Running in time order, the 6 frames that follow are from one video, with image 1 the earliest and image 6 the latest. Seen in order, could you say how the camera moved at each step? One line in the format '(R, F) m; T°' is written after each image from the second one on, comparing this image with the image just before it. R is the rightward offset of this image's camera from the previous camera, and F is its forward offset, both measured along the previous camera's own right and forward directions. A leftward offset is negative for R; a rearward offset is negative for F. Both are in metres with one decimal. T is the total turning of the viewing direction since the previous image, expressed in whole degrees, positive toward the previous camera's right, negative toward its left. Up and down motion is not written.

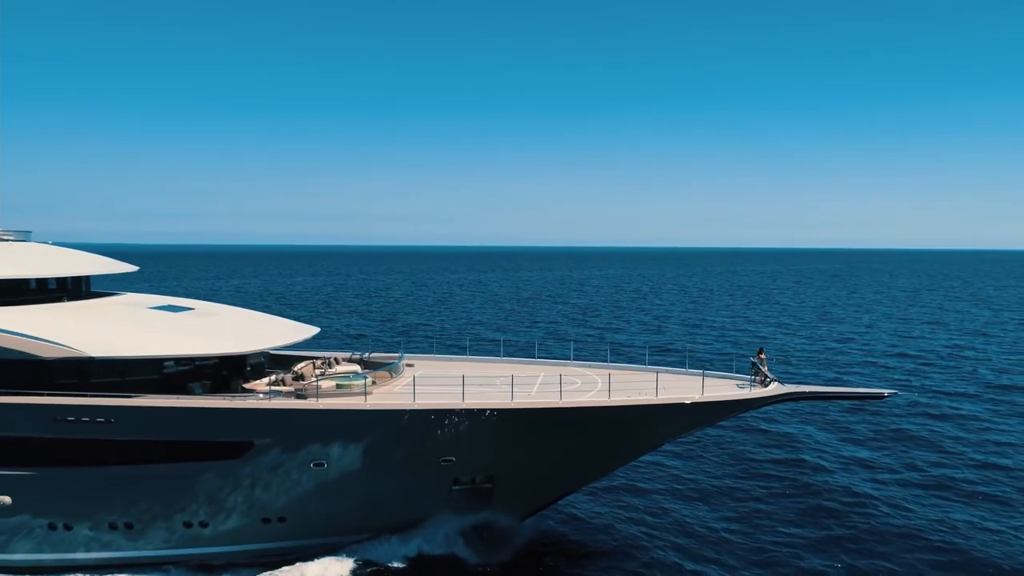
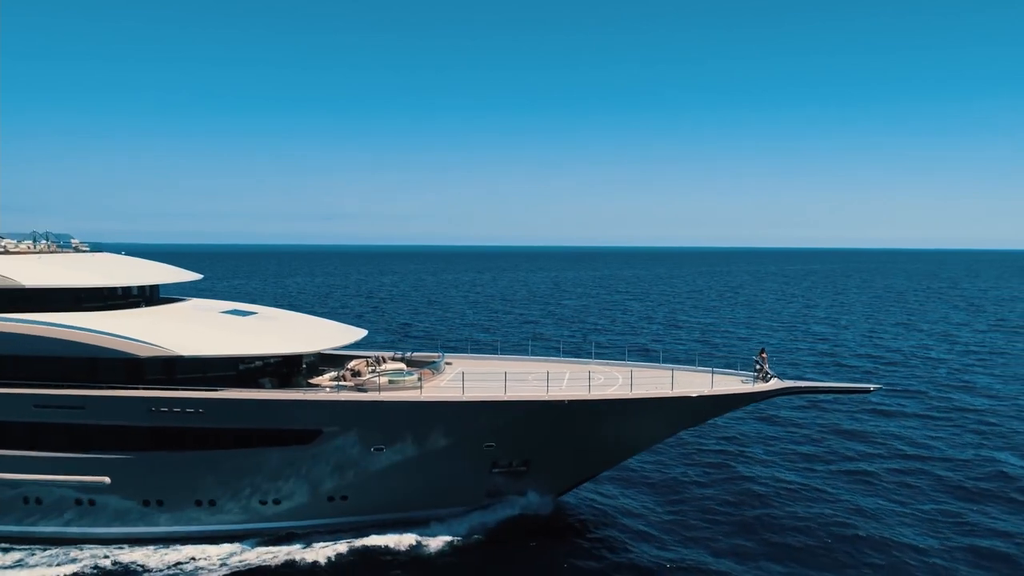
(-0.7, -1.8) m; 0°
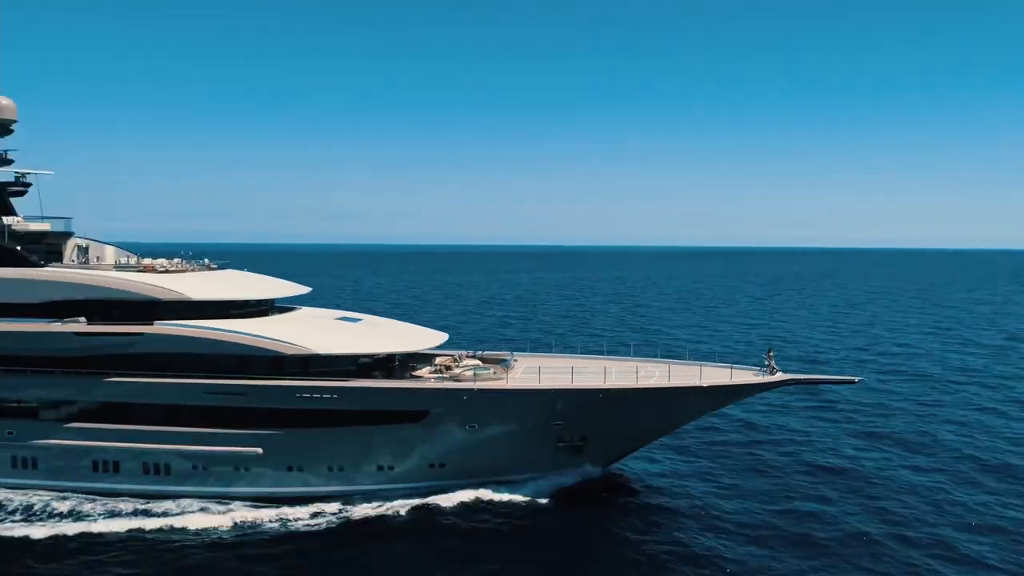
(-1.7, -3.9) m; 0°
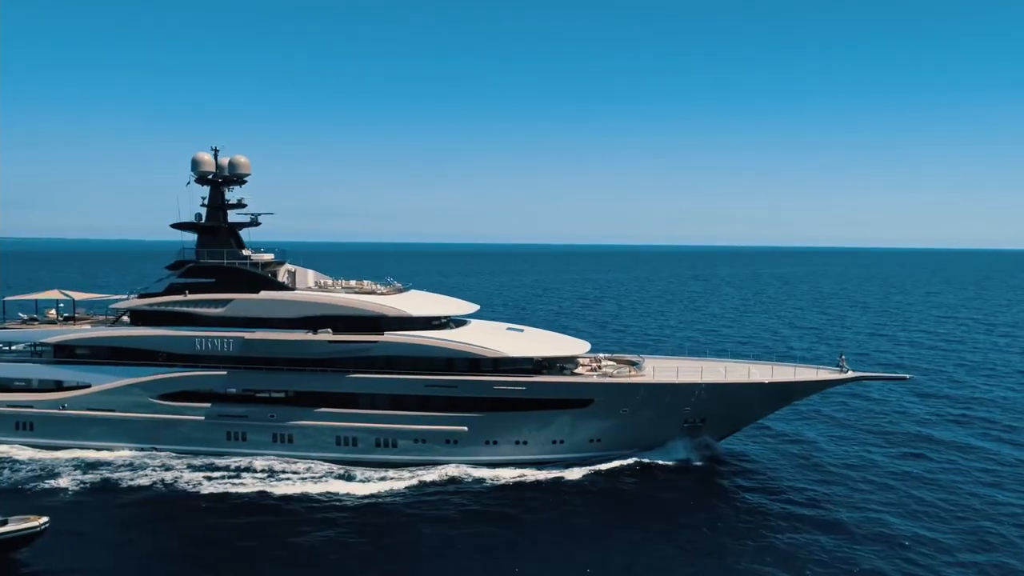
(-5.2, -5.9) m; 0°
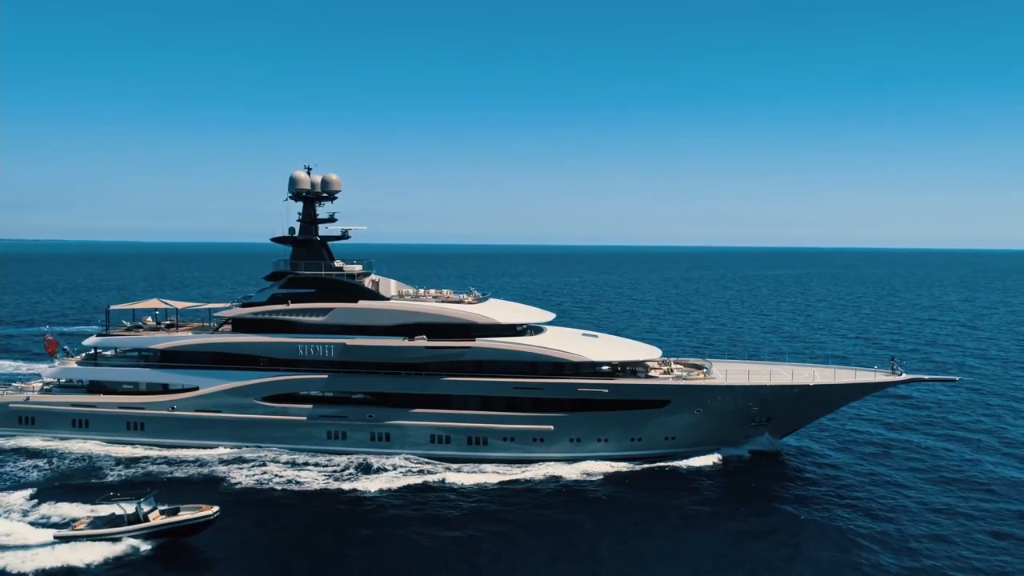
(-3.3, -1.9) m; 0°
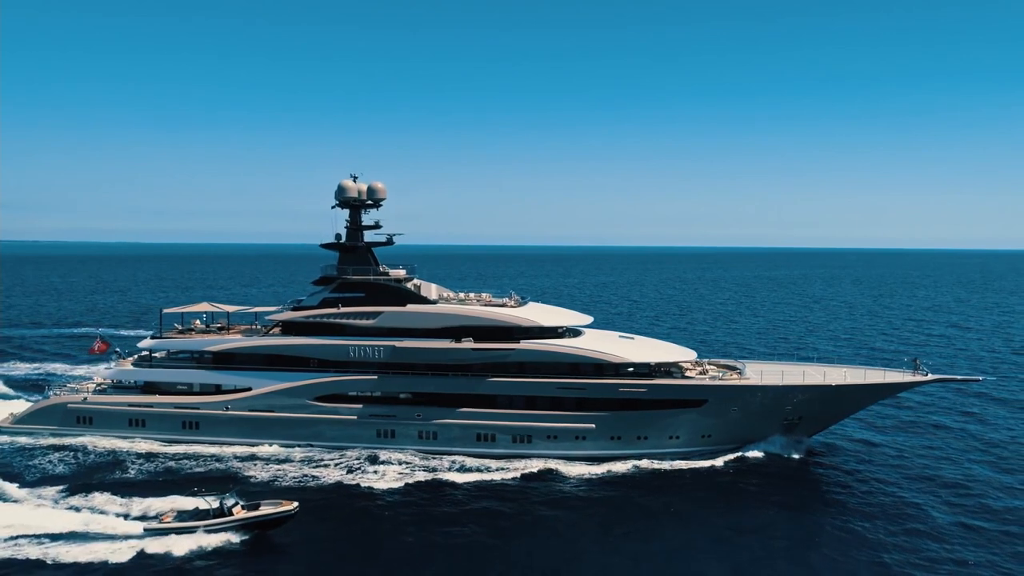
(-1.8, -1.1) m; 0°
